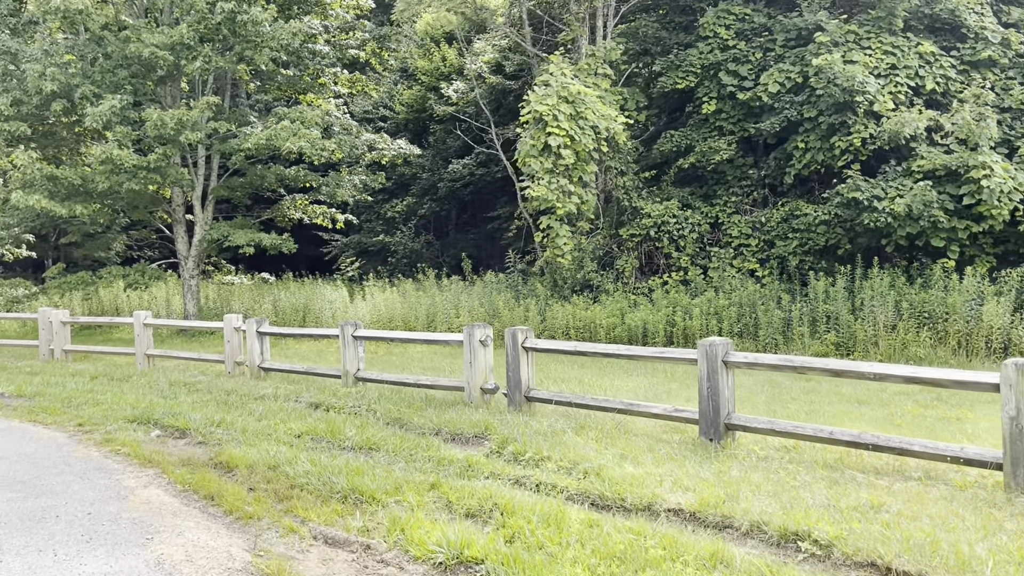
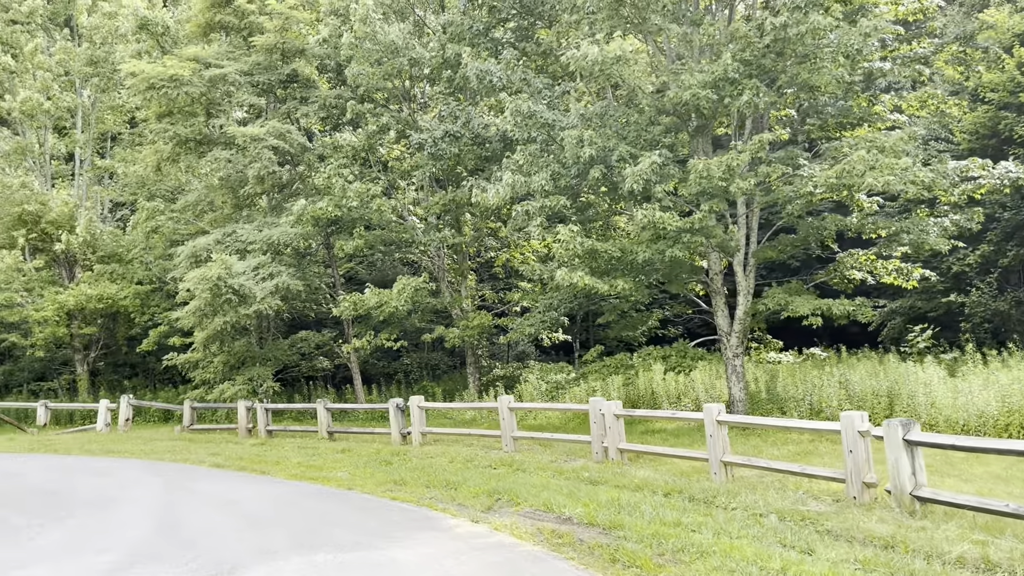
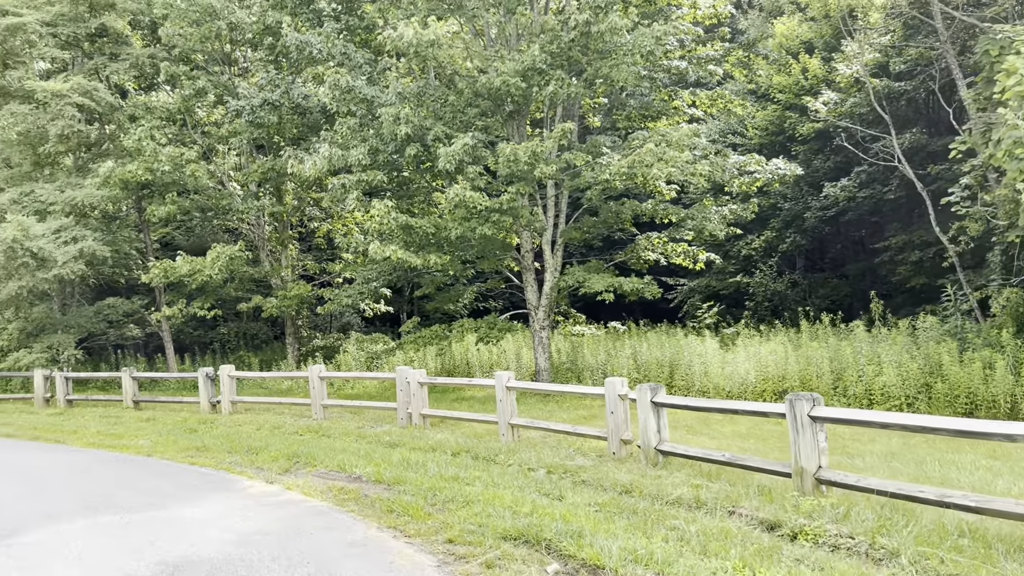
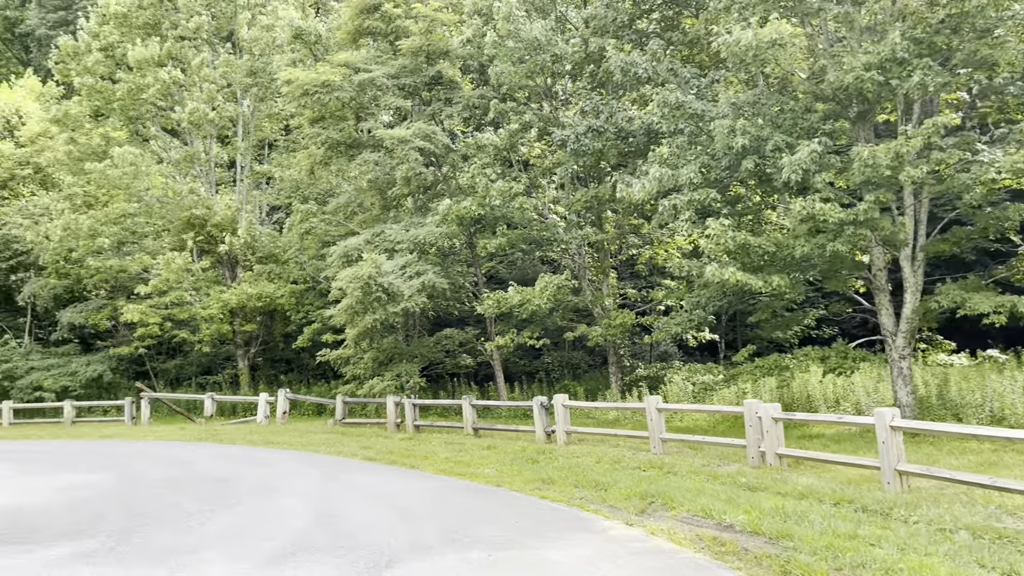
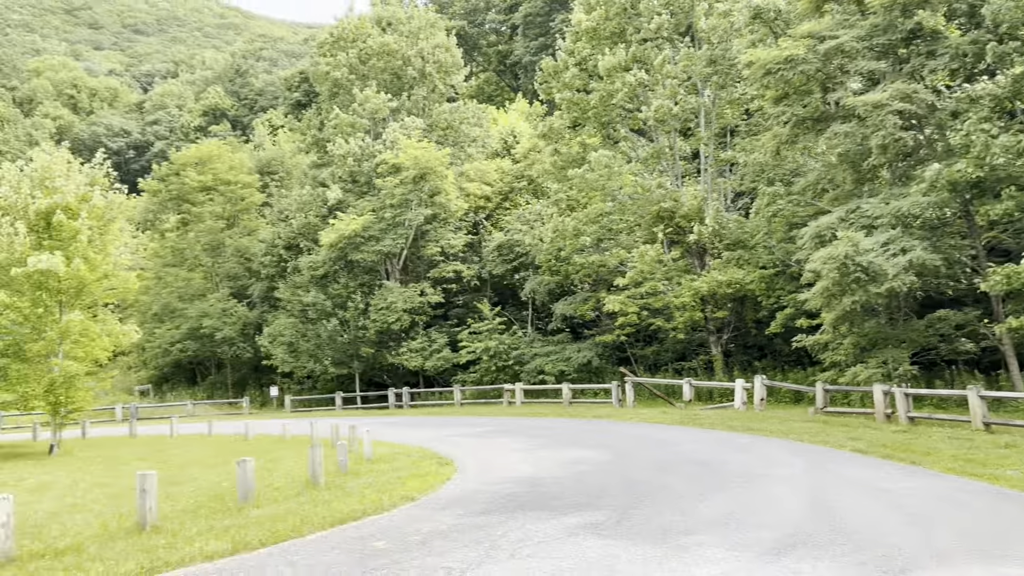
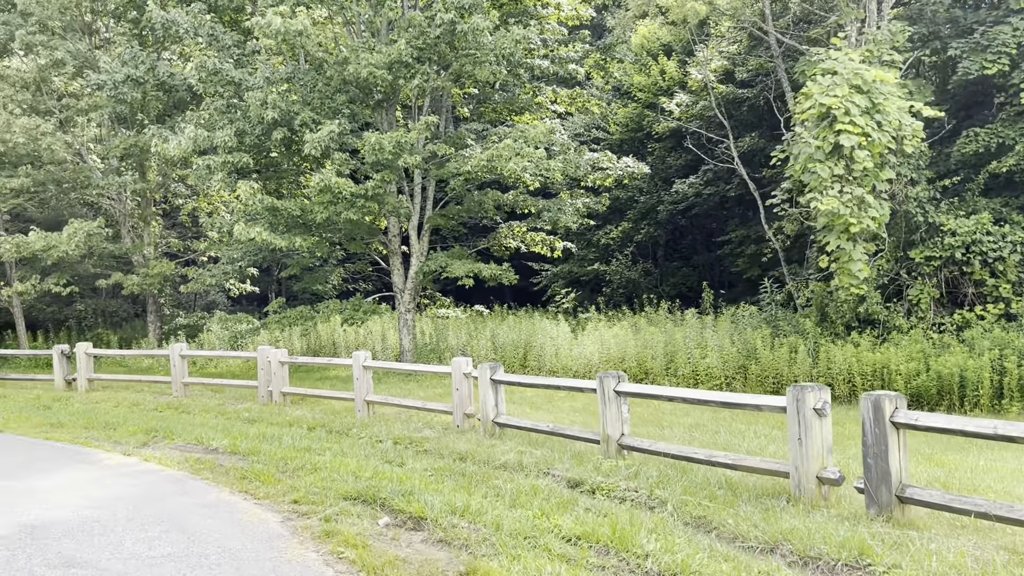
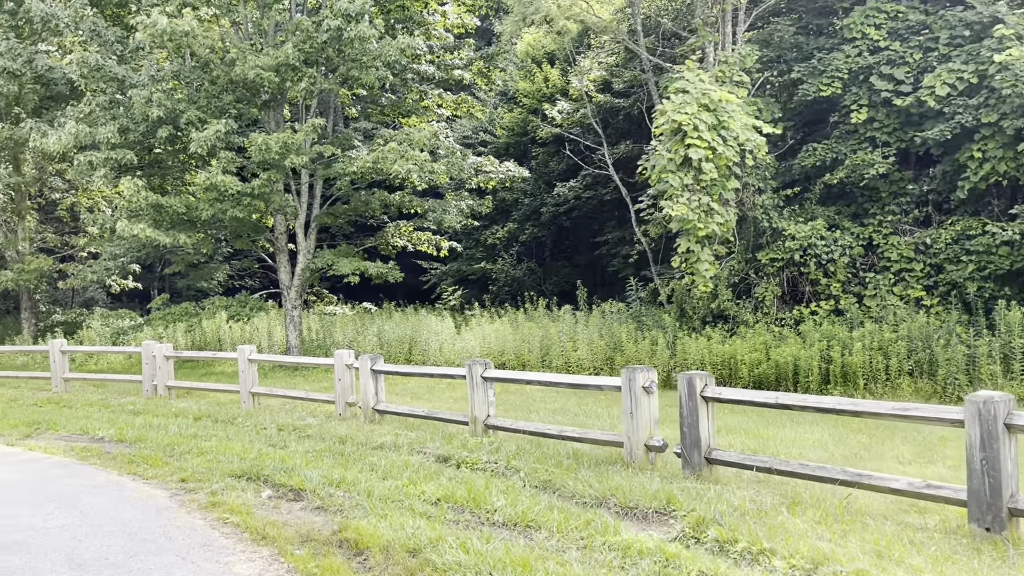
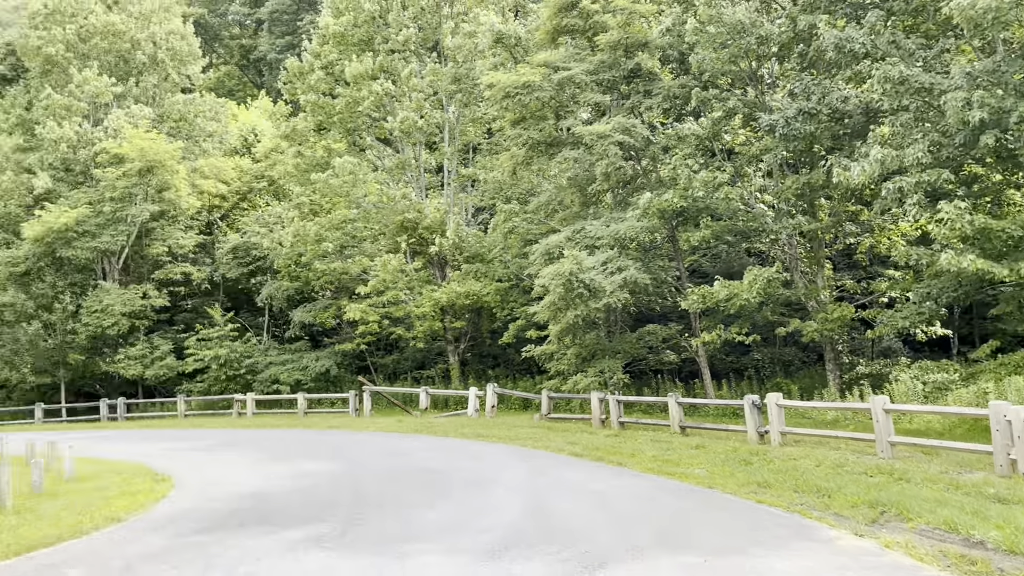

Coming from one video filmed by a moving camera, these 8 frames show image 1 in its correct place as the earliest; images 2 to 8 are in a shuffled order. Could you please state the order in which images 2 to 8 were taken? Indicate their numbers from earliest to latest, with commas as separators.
7, 6, 3, 2, 4, 8, 5
